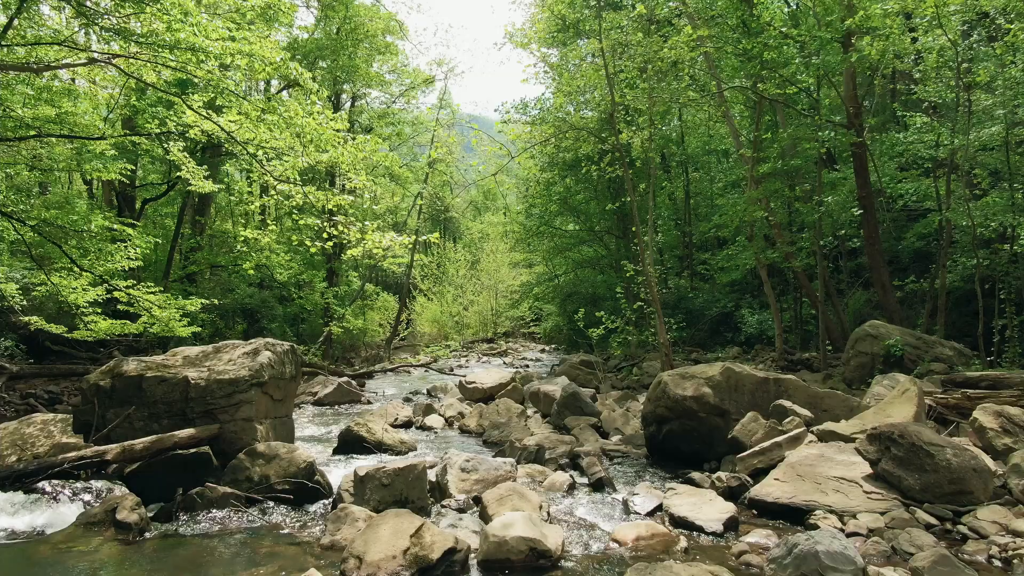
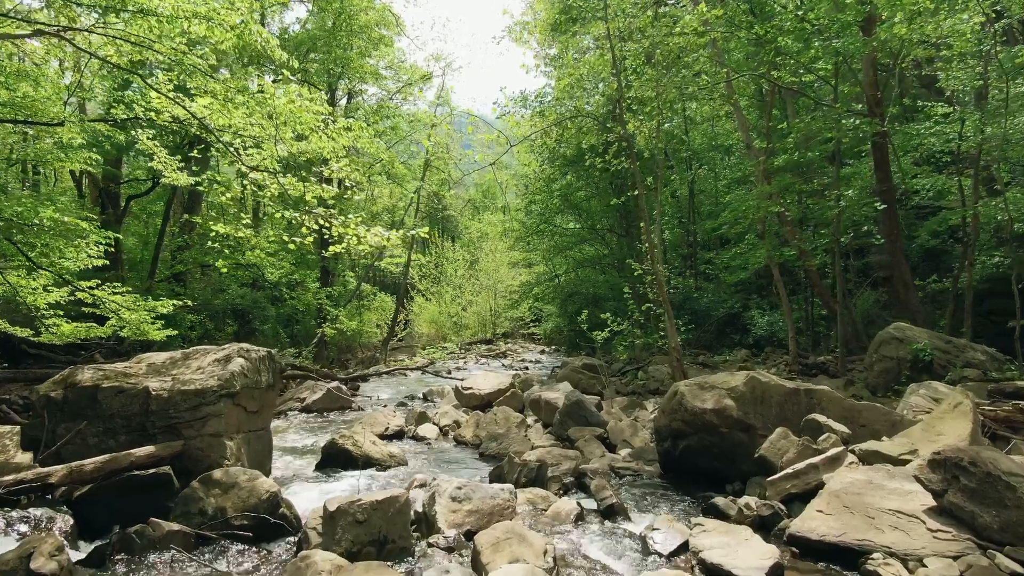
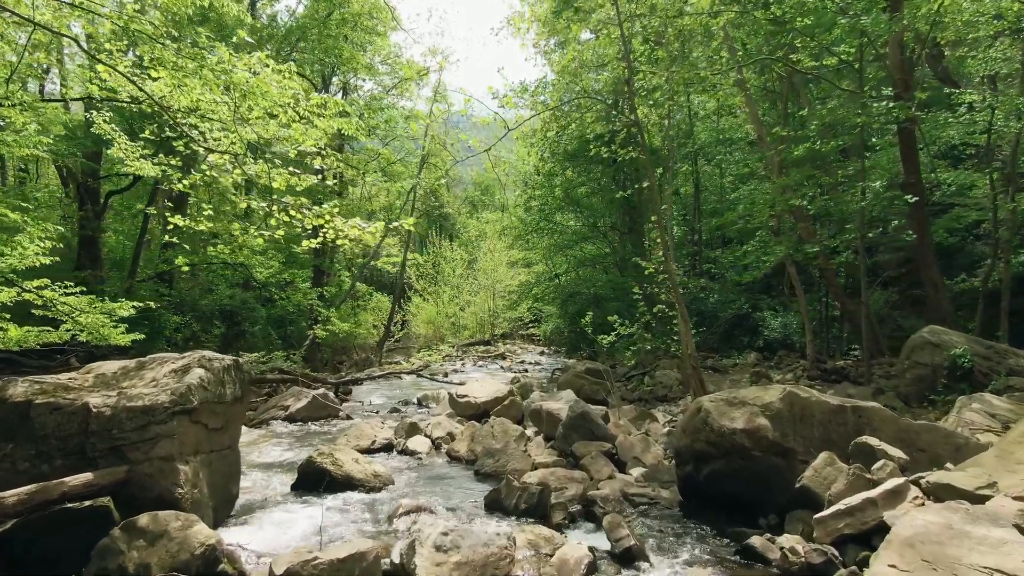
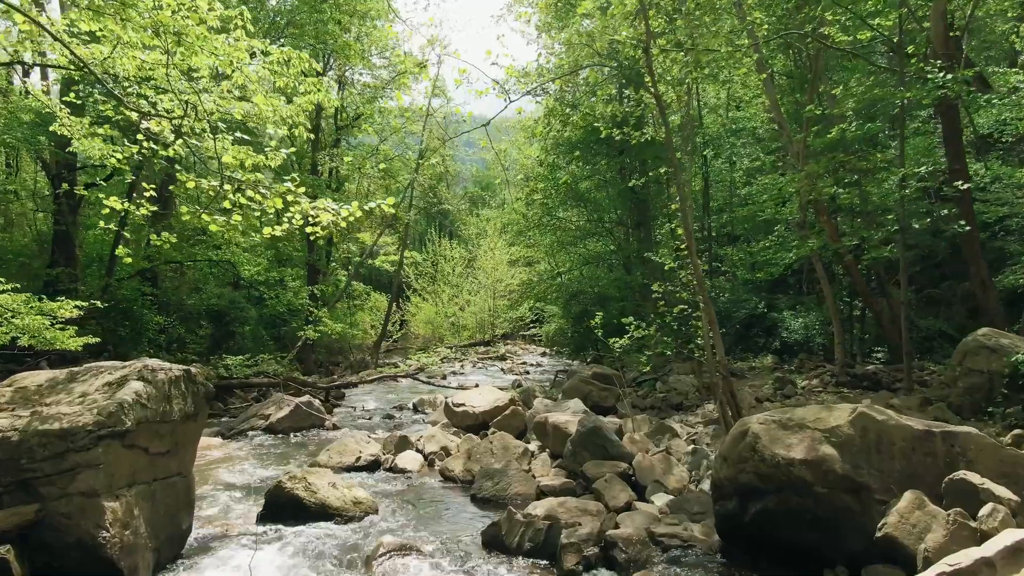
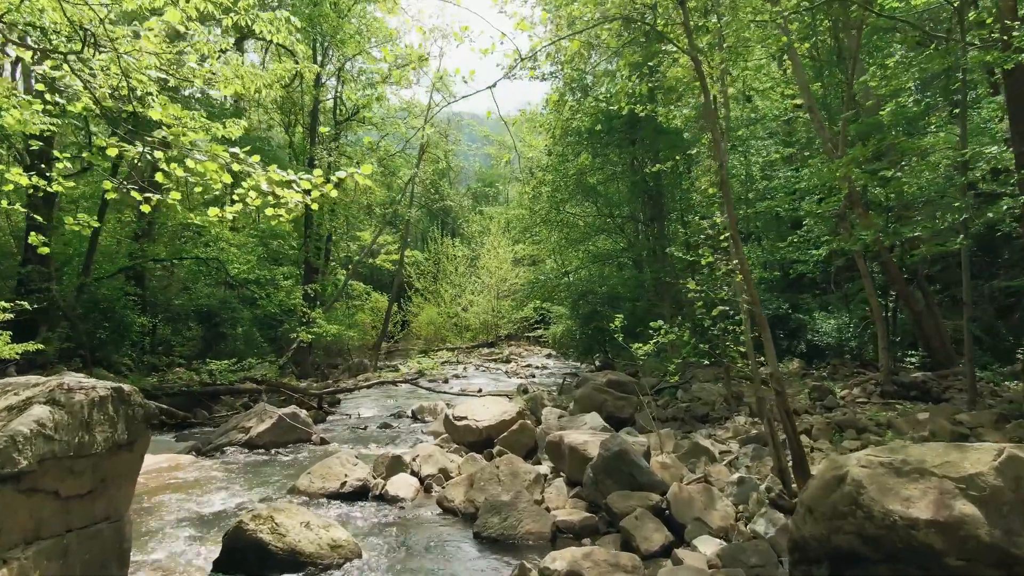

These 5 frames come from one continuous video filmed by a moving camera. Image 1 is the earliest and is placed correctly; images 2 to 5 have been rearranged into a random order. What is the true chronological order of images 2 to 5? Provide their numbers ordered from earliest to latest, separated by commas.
2, 3, 4, 5
